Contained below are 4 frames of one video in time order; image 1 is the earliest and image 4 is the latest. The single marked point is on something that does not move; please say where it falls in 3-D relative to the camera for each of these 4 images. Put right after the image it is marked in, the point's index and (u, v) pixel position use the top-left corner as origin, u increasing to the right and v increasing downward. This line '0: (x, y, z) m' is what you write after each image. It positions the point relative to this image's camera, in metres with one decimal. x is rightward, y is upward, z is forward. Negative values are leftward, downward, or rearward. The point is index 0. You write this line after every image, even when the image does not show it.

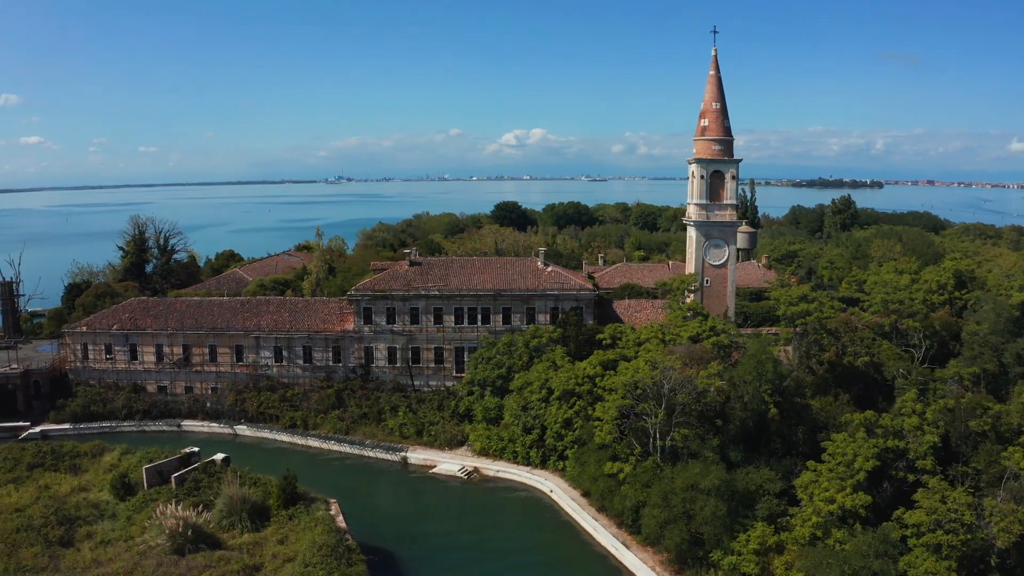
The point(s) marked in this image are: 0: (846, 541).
0: (+9.3, -7.0, +19.9) m
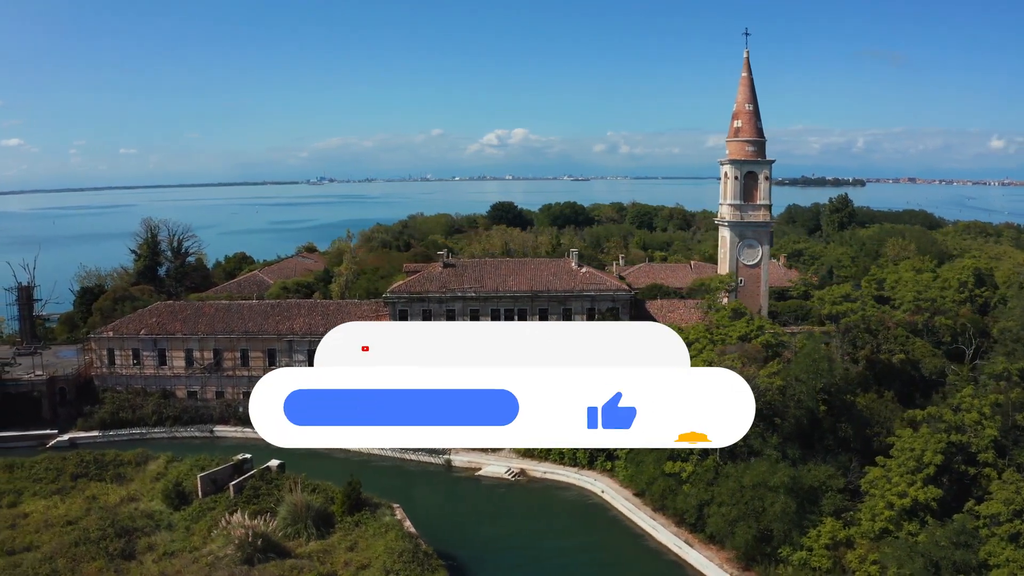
0: (+11.5, -7.0, +20.3) m
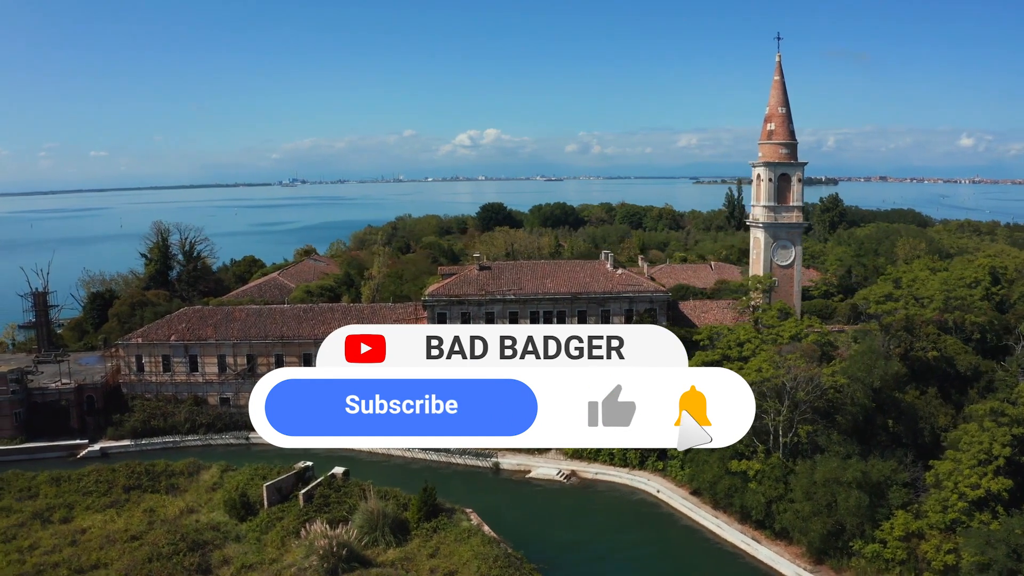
0: (+14.2, -6.9, +21.0) m
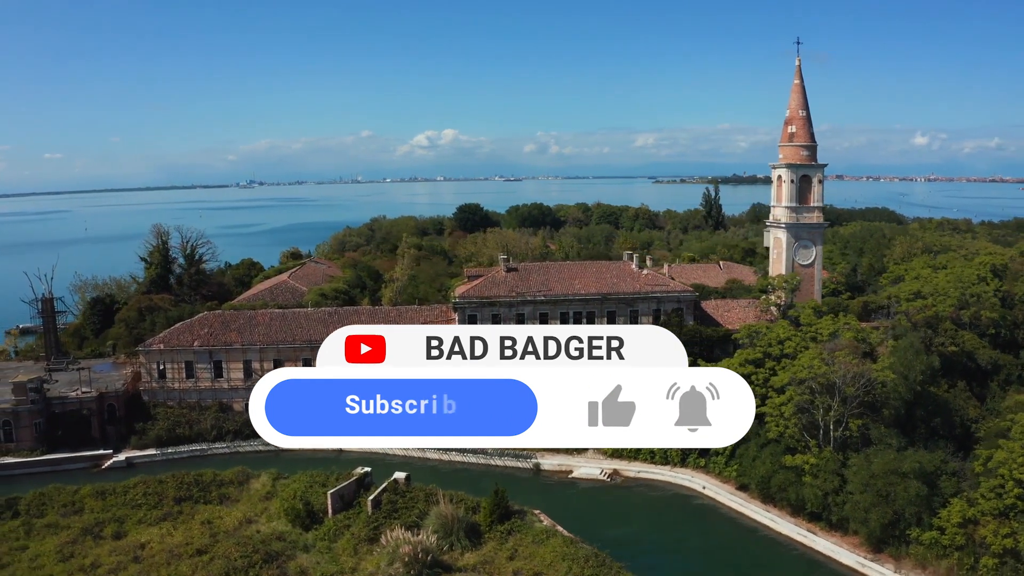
0: (+16.6, -6.8, +22.1) m
